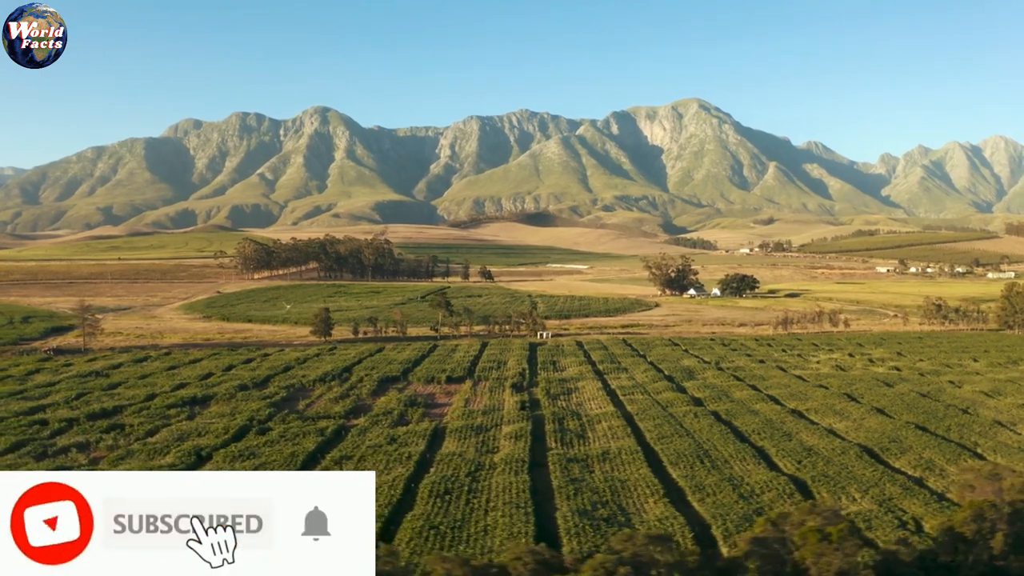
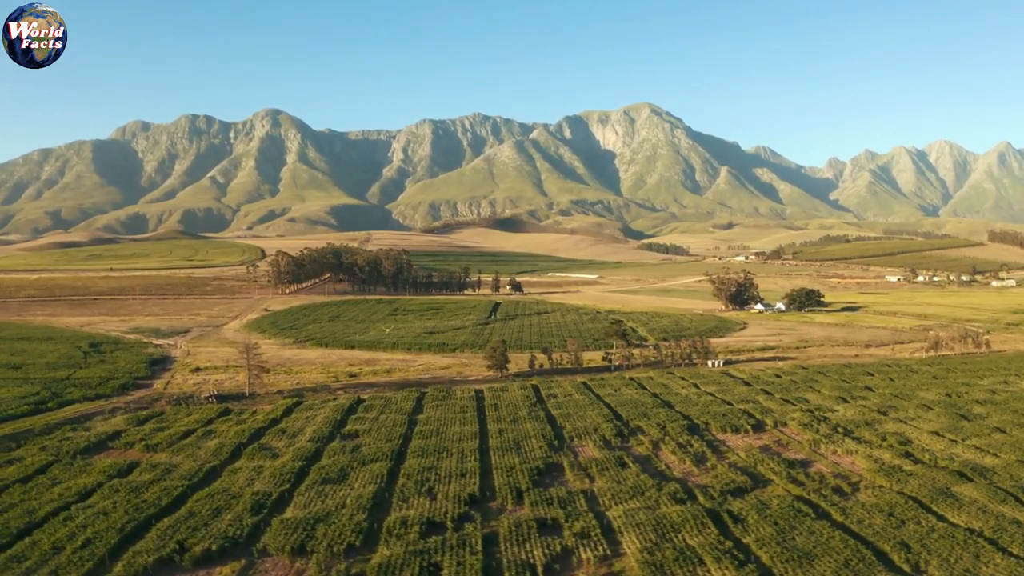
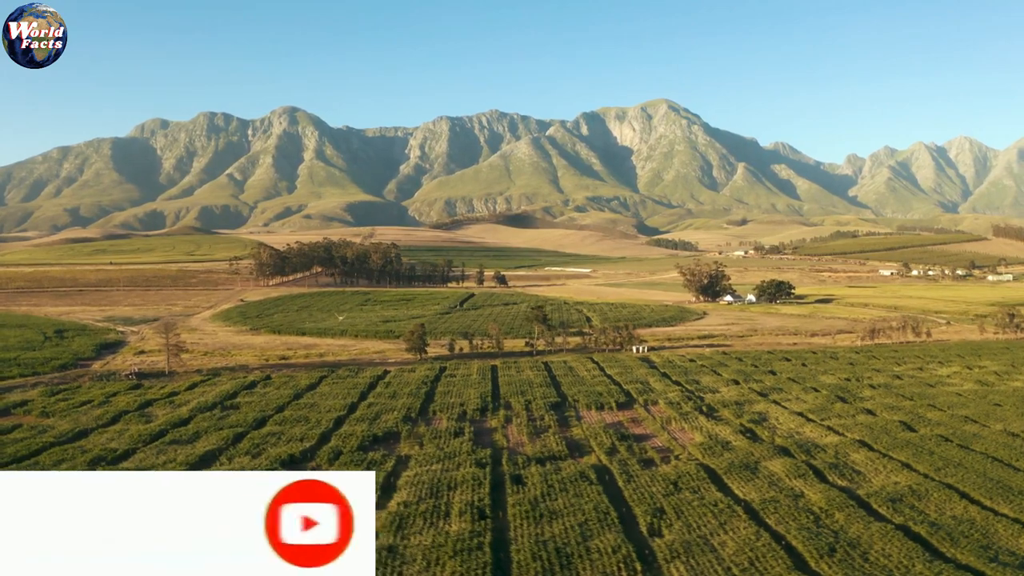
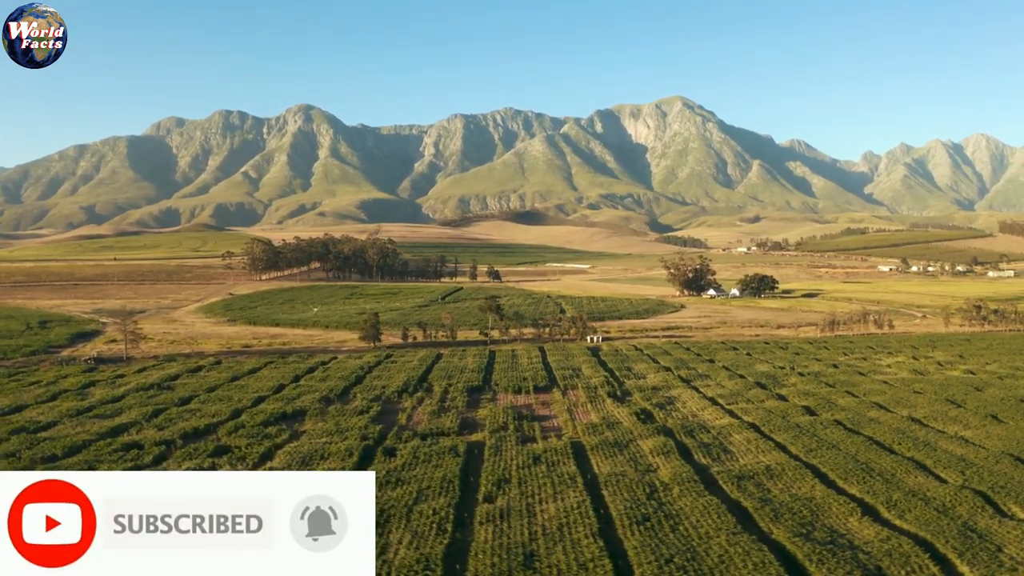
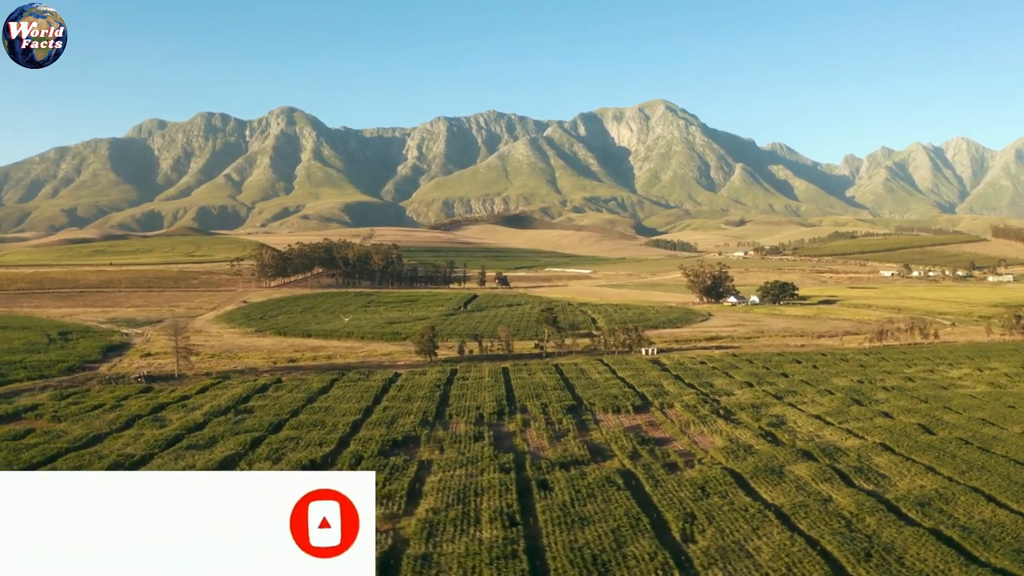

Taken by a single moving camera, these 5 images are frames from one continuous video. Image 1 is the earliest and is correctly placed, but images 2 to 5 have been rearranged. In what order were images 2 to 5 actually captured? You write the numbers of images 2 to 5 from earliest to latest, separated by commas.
4, 3, 5, 2
